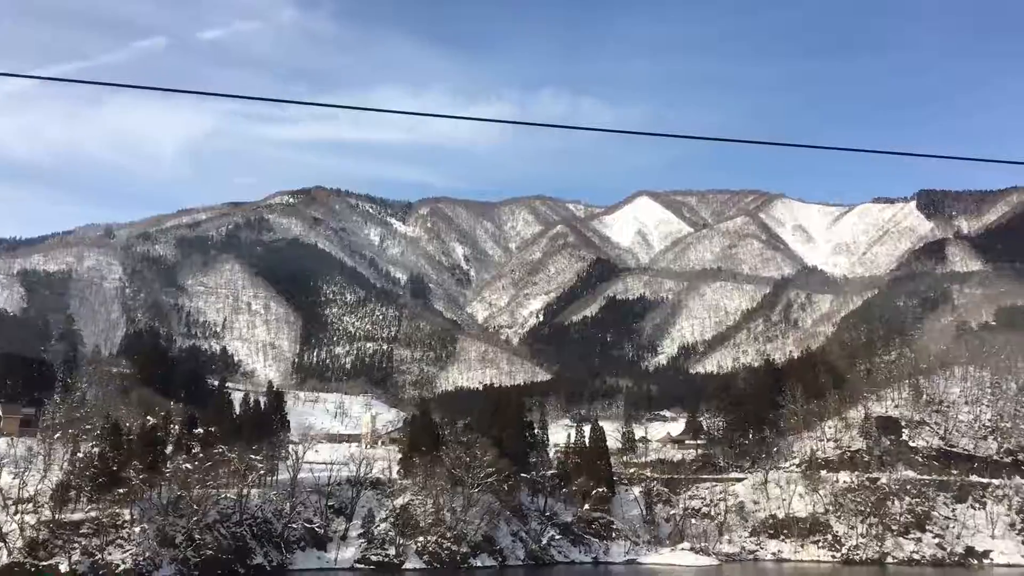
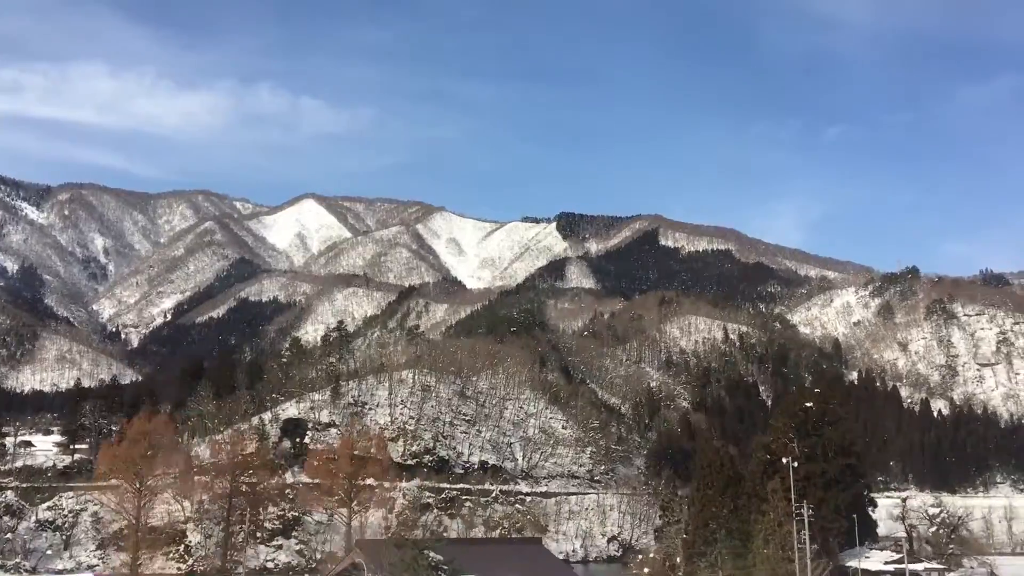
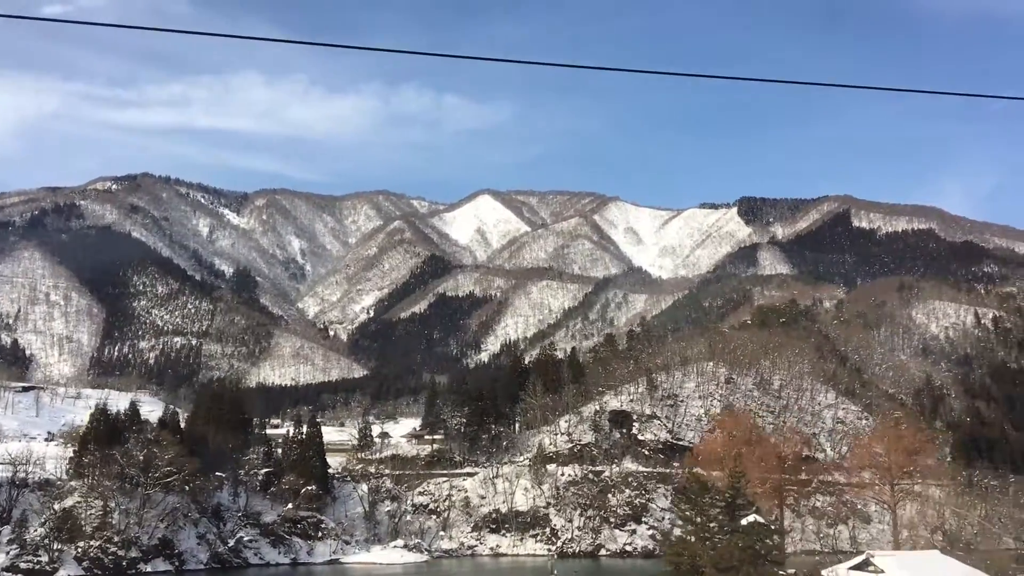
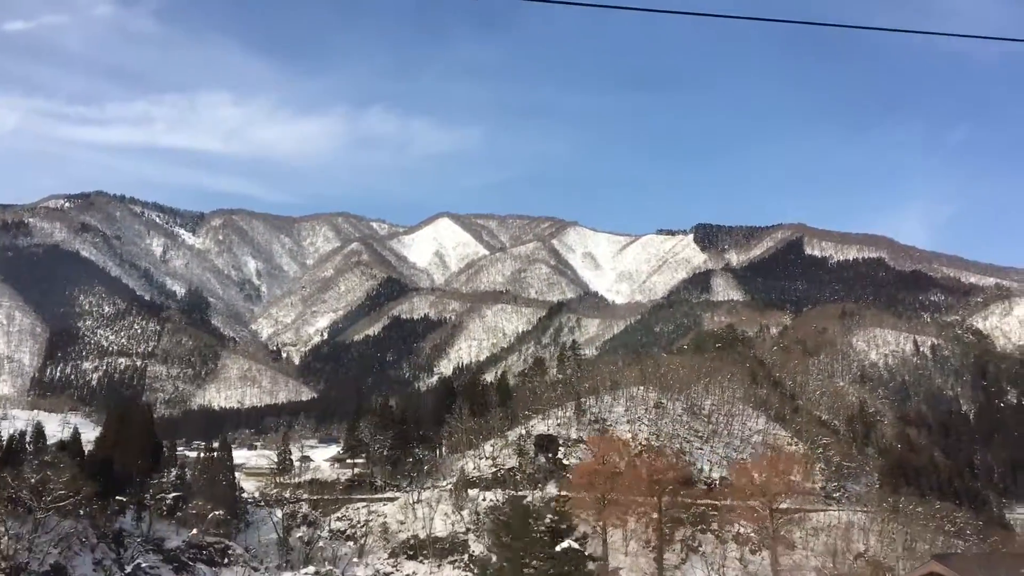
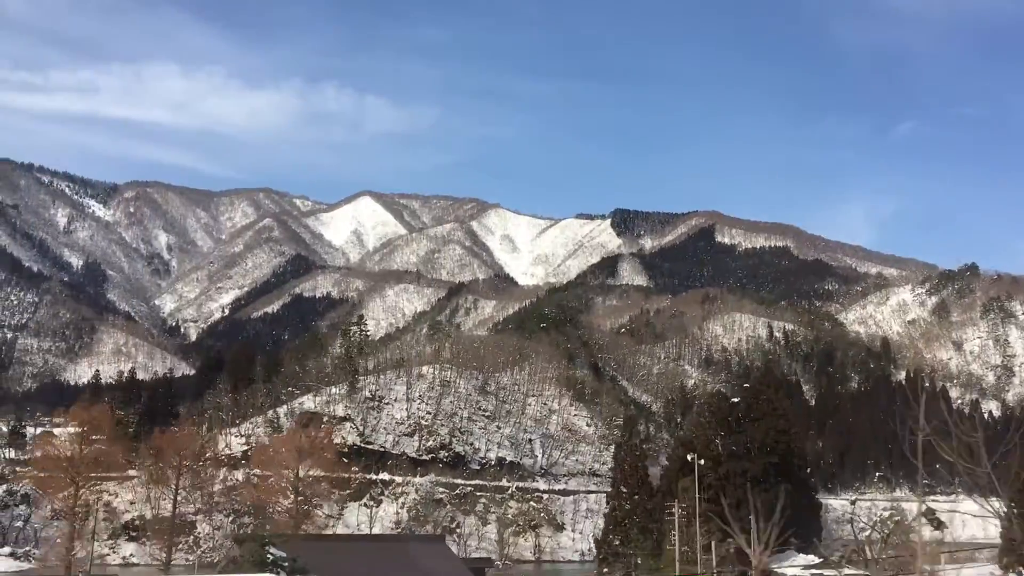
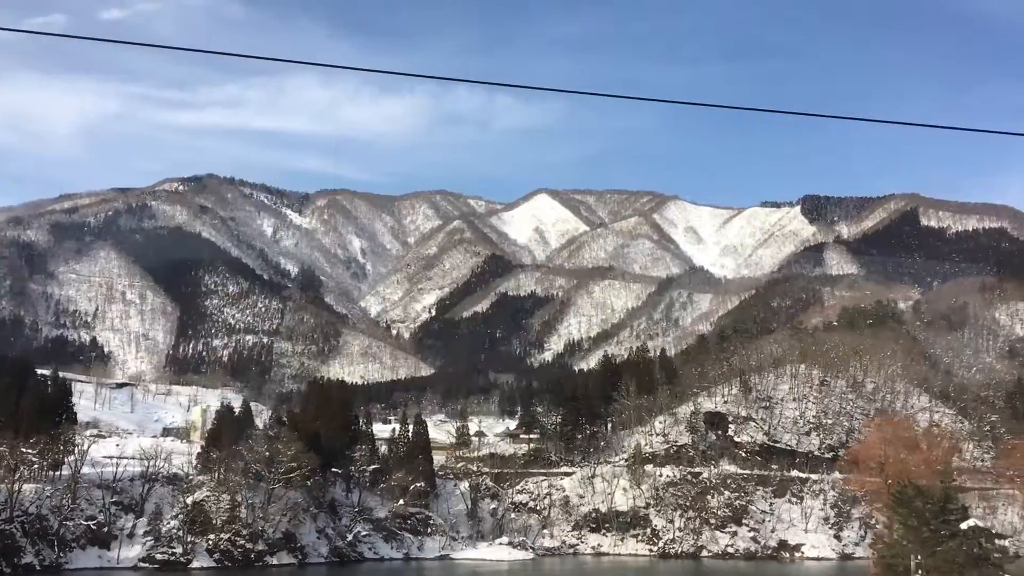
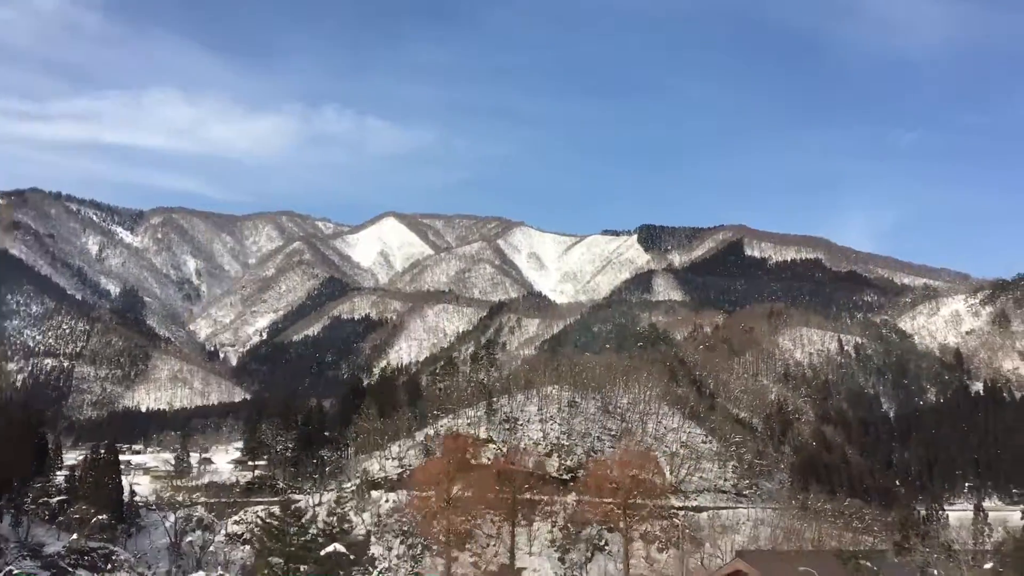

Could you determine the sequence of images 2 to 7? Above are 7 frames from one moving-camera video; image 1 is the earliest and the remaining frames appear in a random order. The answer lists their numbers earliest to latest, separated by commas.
6, 3, 4, 7, 2, 5
